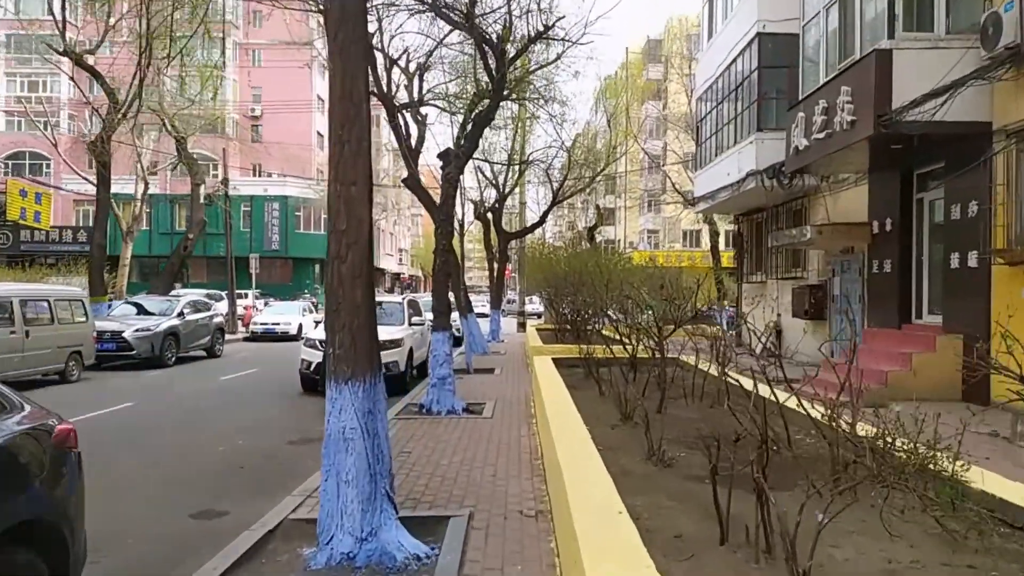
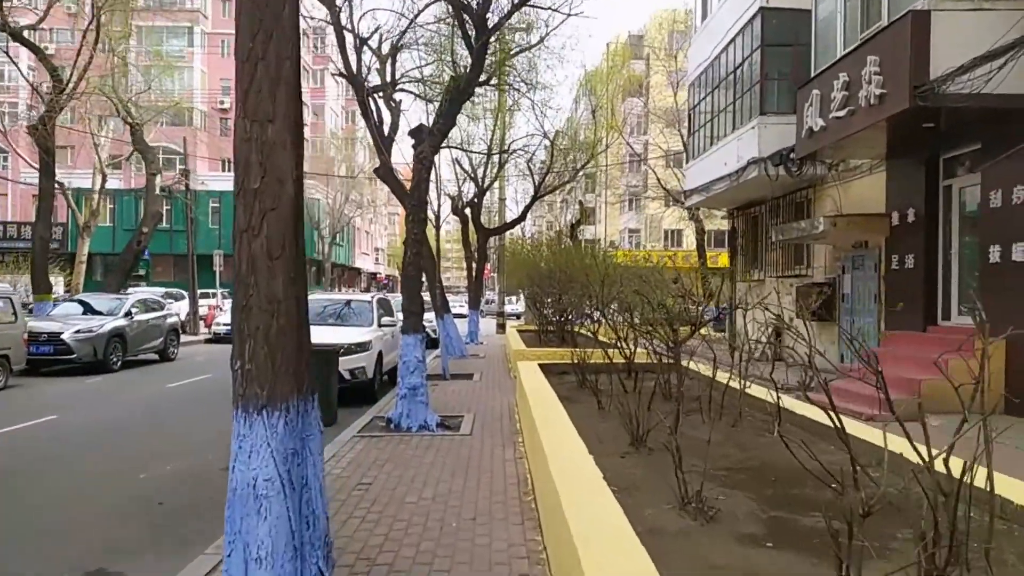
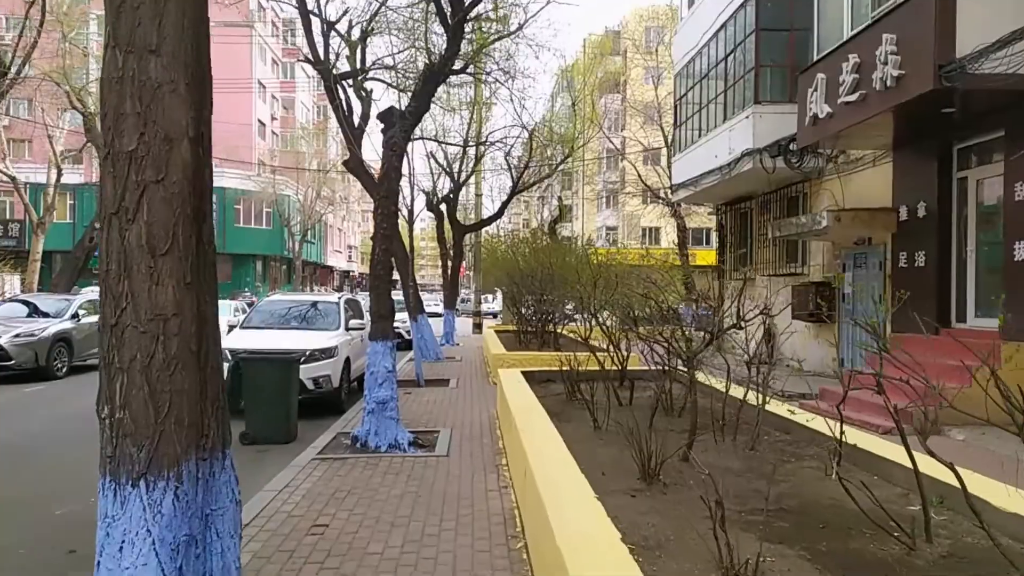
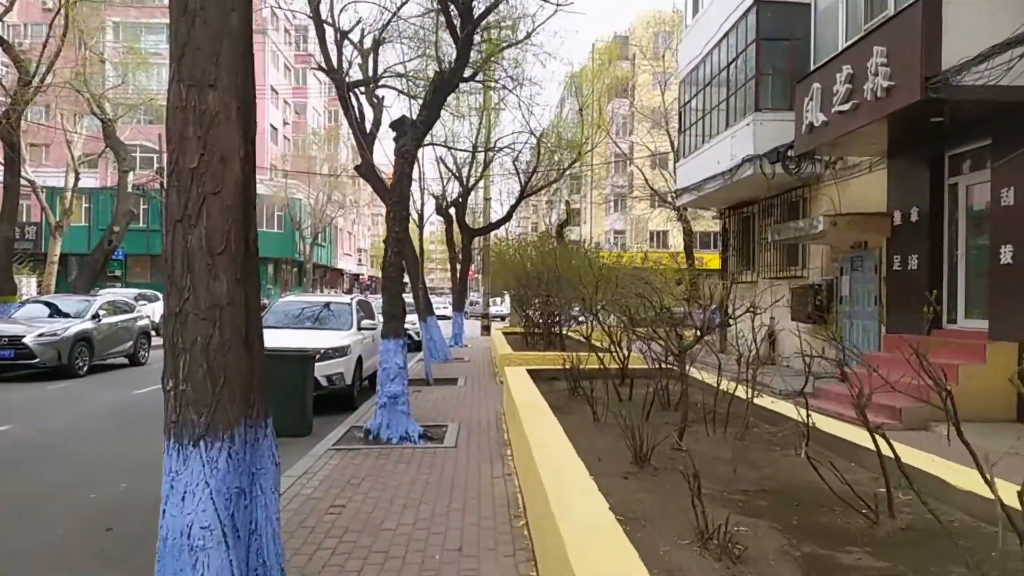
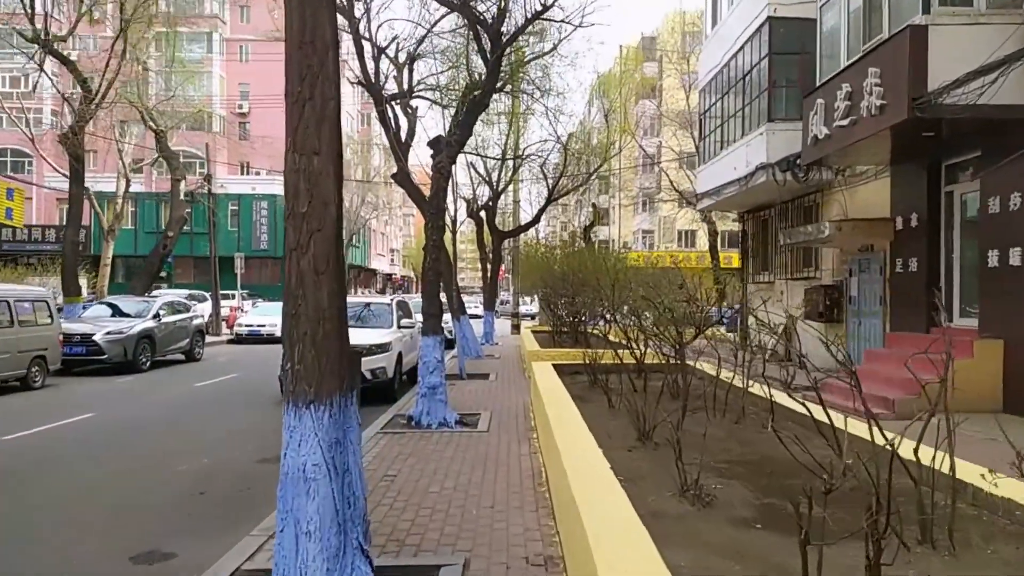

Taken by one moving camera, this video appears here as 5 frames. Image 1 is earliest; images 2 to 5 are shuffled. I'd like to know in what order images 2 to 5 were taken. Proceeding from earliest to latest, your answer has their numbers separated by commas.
5, 2, 4, 3
